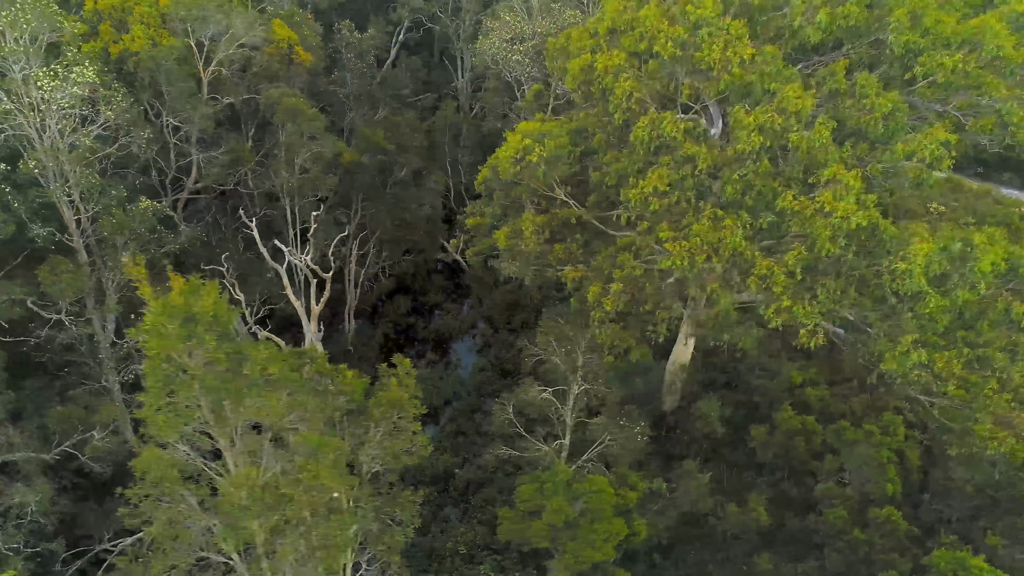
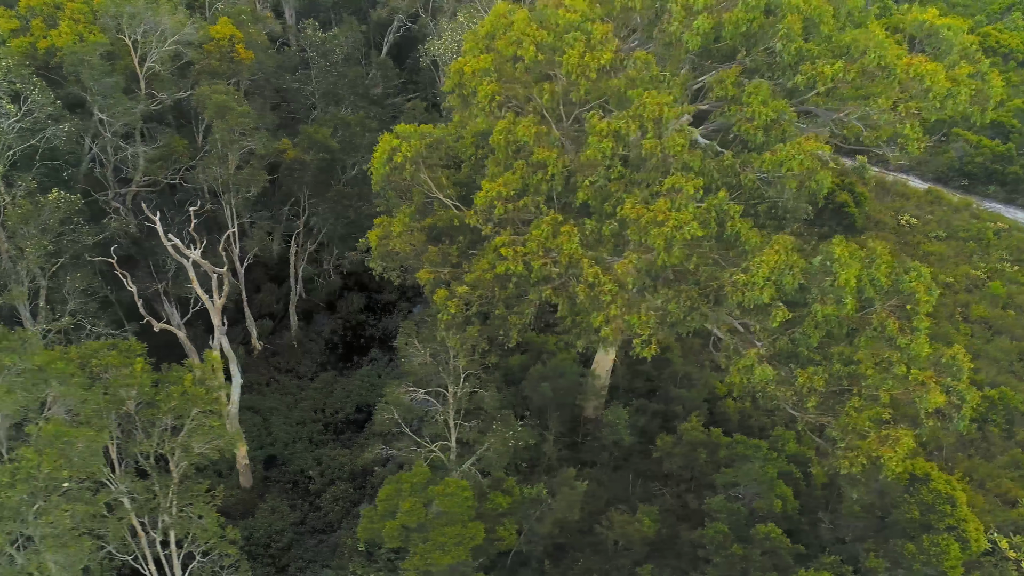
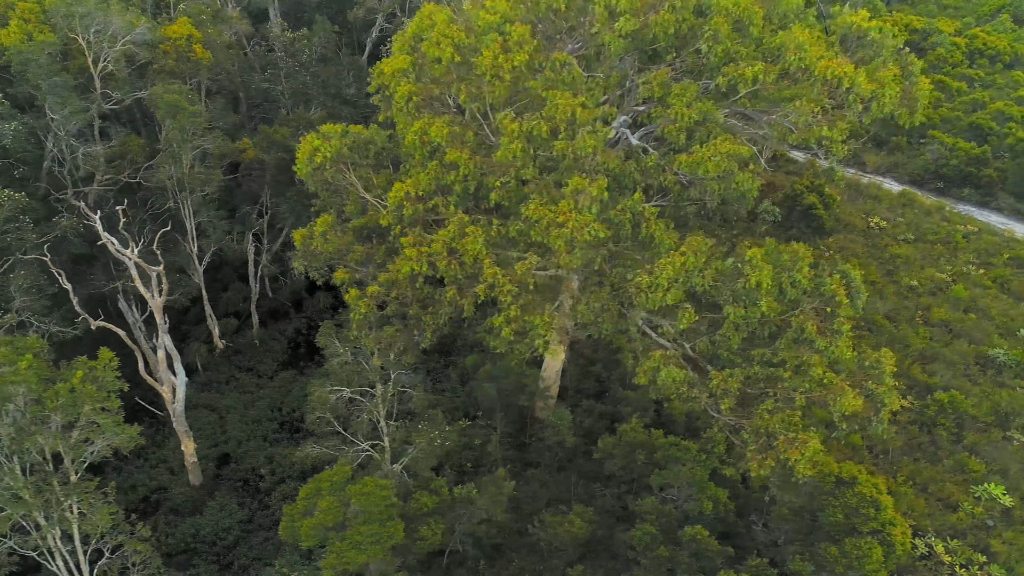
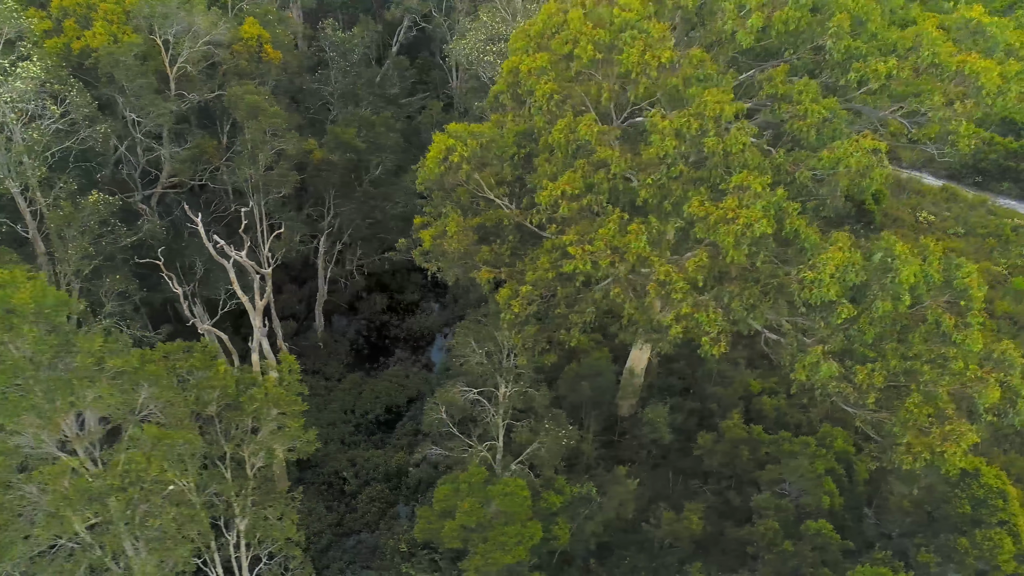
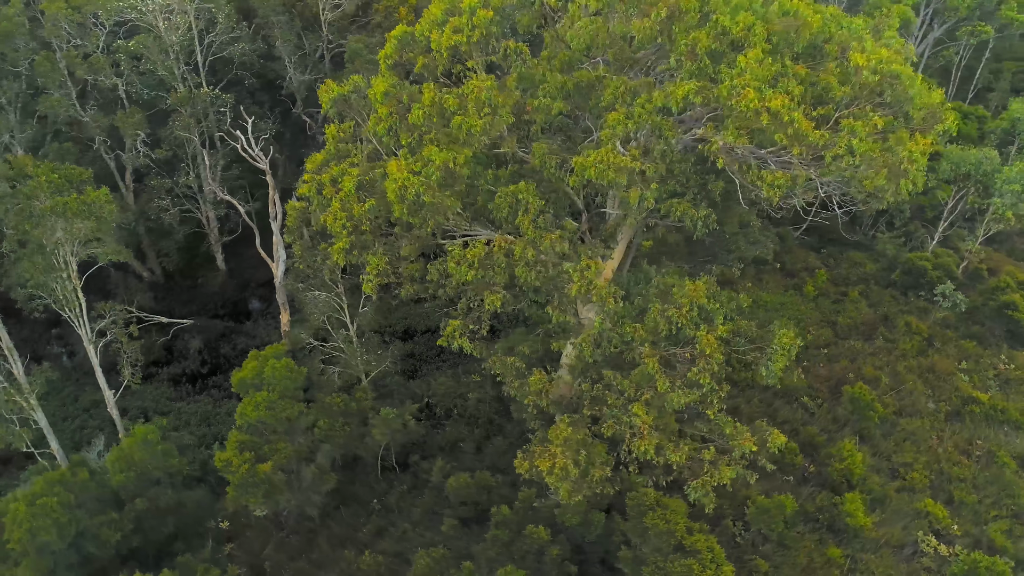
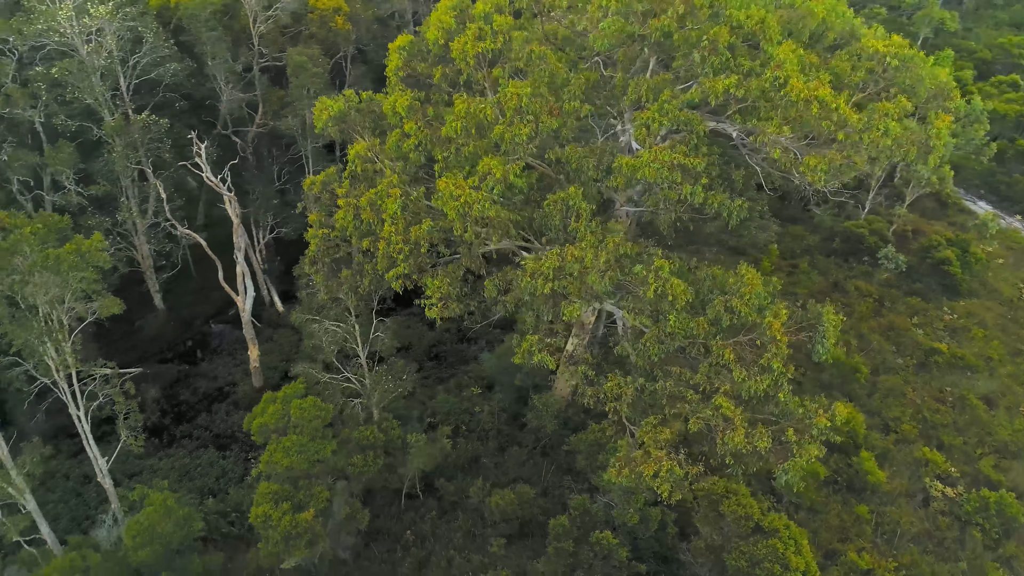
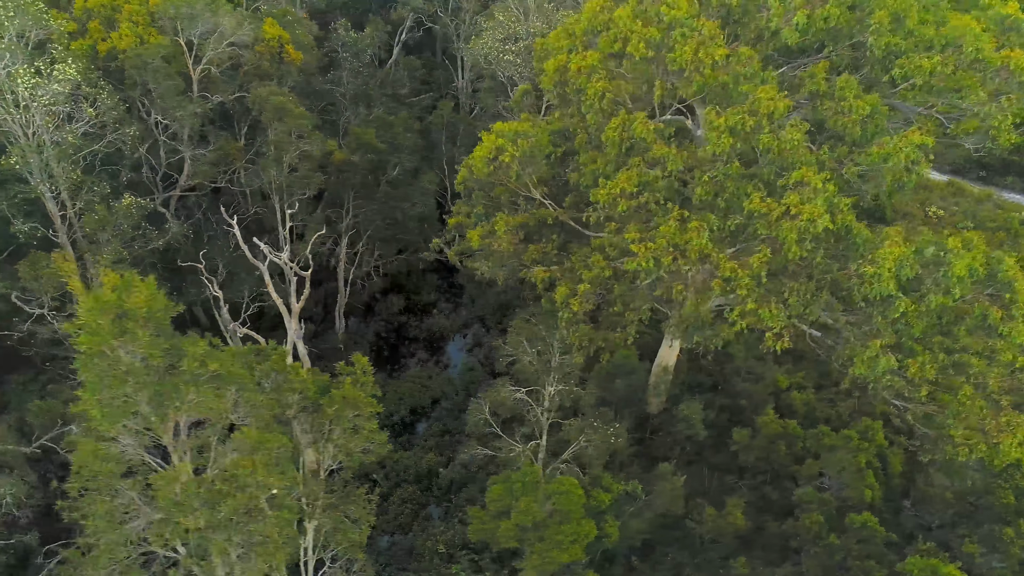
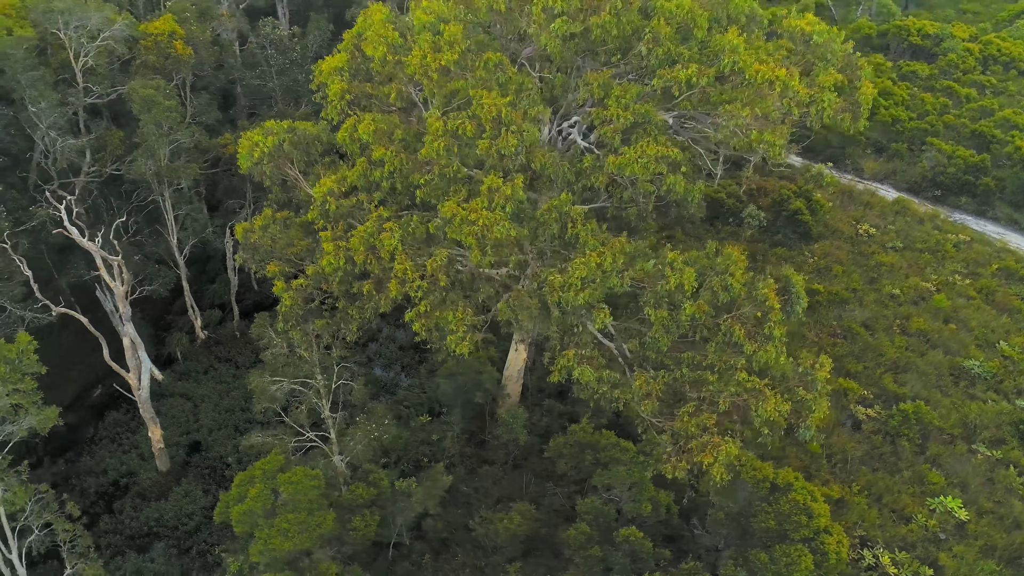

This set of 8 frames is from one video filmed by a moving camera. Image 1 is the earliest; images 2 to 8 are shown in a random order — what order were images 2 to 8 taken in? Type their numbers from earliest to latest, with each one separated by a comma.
7, 4, 2, 3, 8, 6, 5
